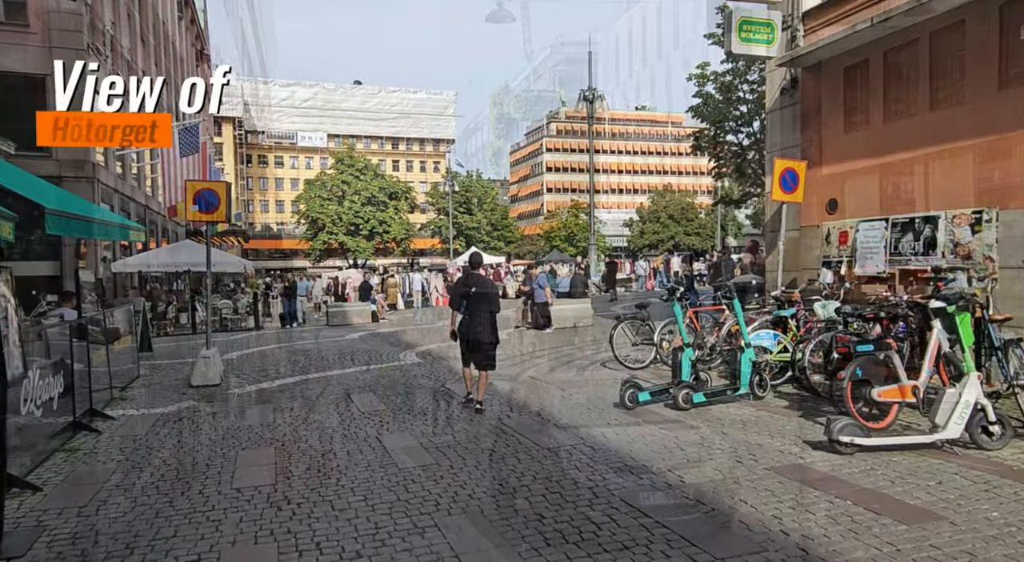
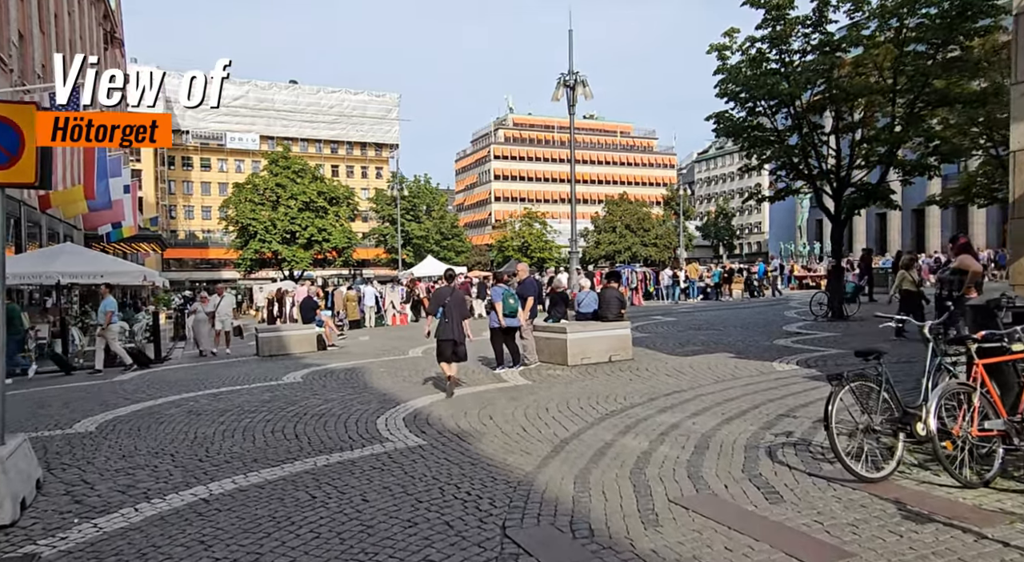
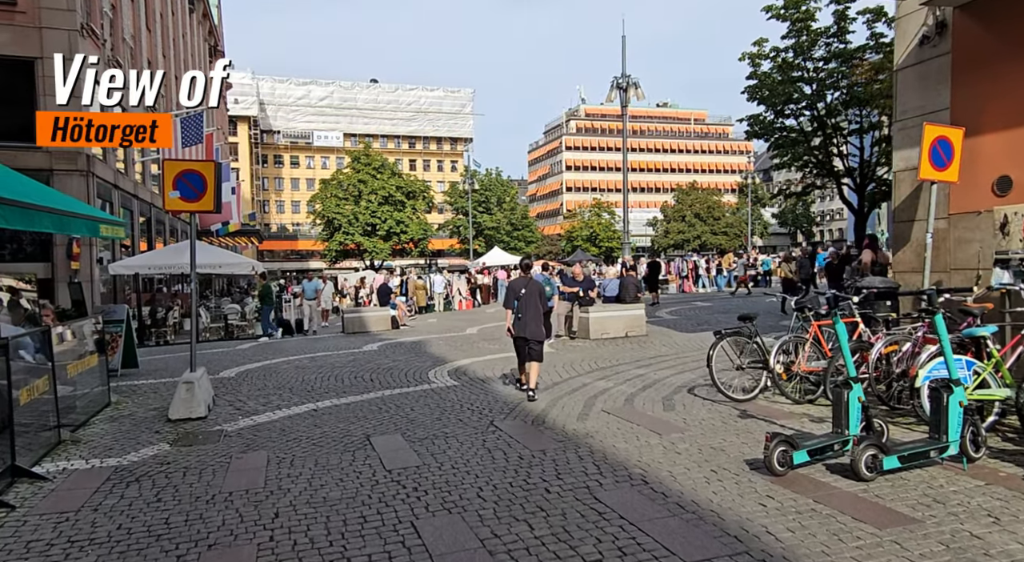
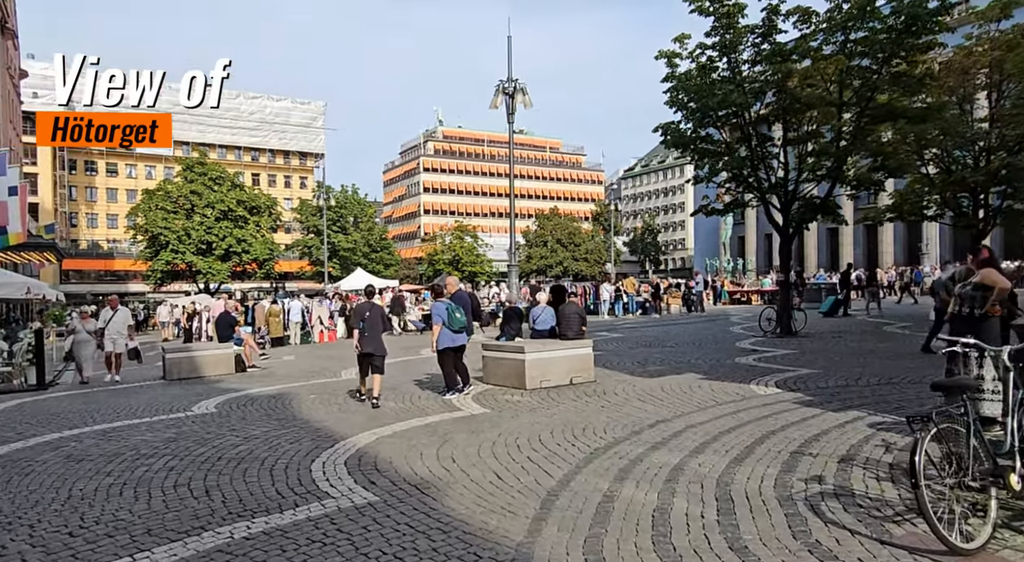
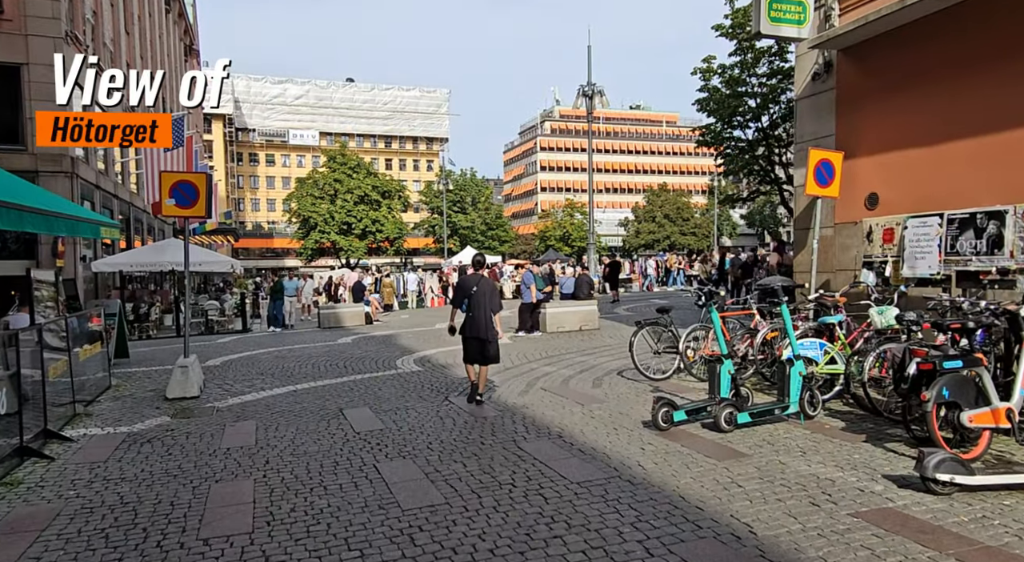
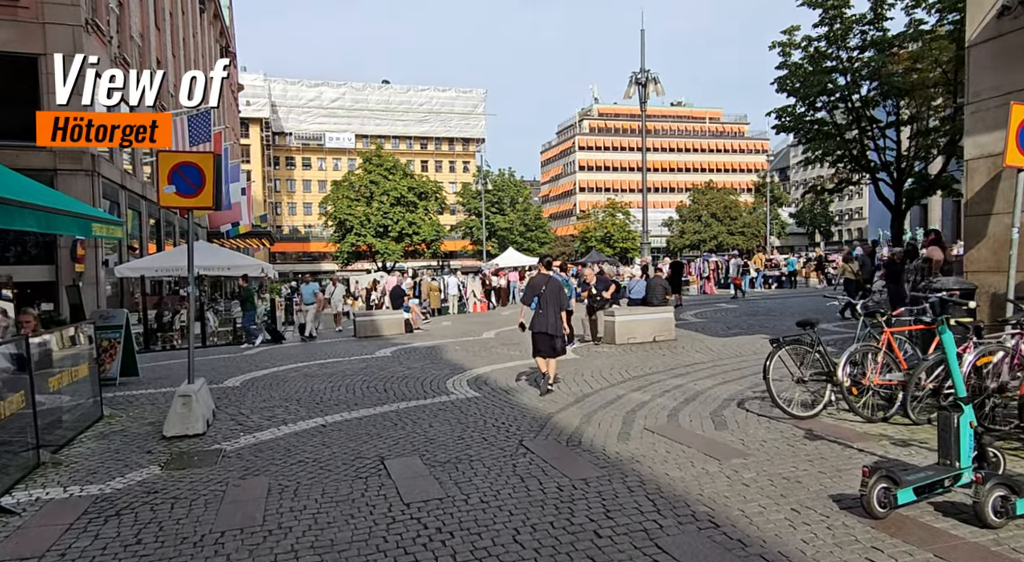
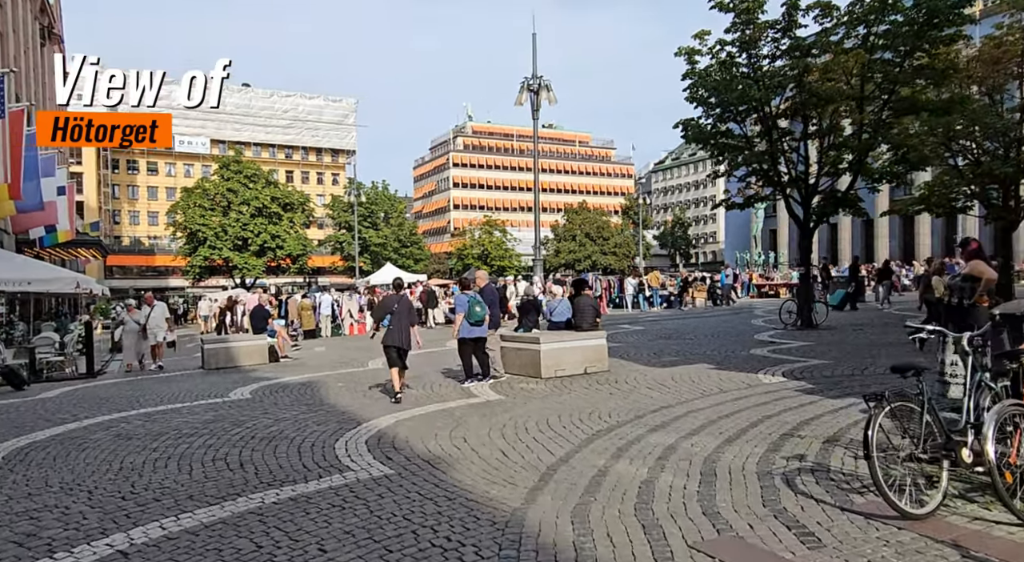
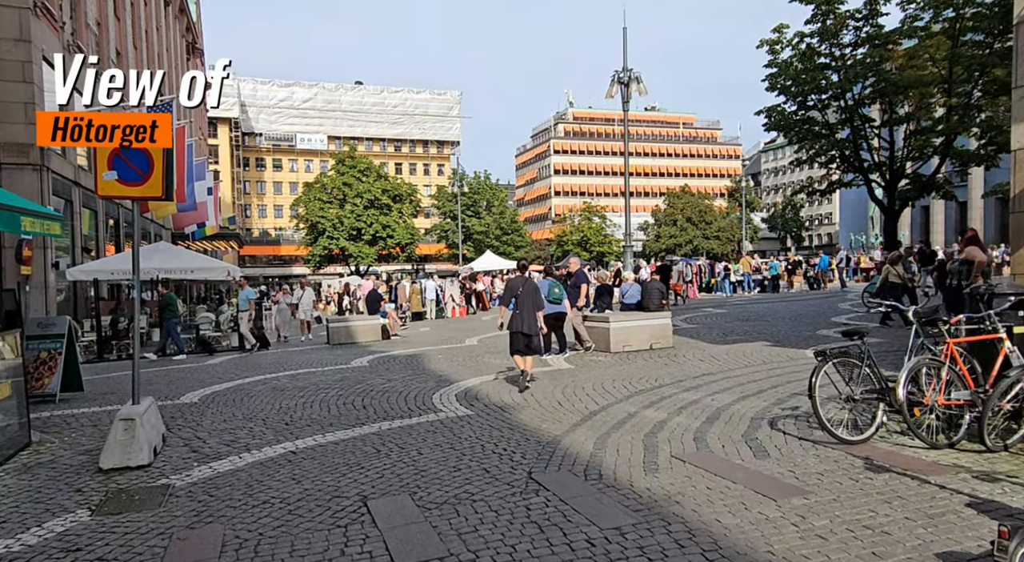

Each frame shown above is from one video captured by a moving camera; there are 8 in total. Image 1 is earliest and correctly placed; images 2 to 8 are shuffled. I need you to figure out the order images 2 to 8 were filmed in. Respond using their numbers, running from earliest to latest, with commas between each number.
5, 3, 6, 8, 2, 7, 4
